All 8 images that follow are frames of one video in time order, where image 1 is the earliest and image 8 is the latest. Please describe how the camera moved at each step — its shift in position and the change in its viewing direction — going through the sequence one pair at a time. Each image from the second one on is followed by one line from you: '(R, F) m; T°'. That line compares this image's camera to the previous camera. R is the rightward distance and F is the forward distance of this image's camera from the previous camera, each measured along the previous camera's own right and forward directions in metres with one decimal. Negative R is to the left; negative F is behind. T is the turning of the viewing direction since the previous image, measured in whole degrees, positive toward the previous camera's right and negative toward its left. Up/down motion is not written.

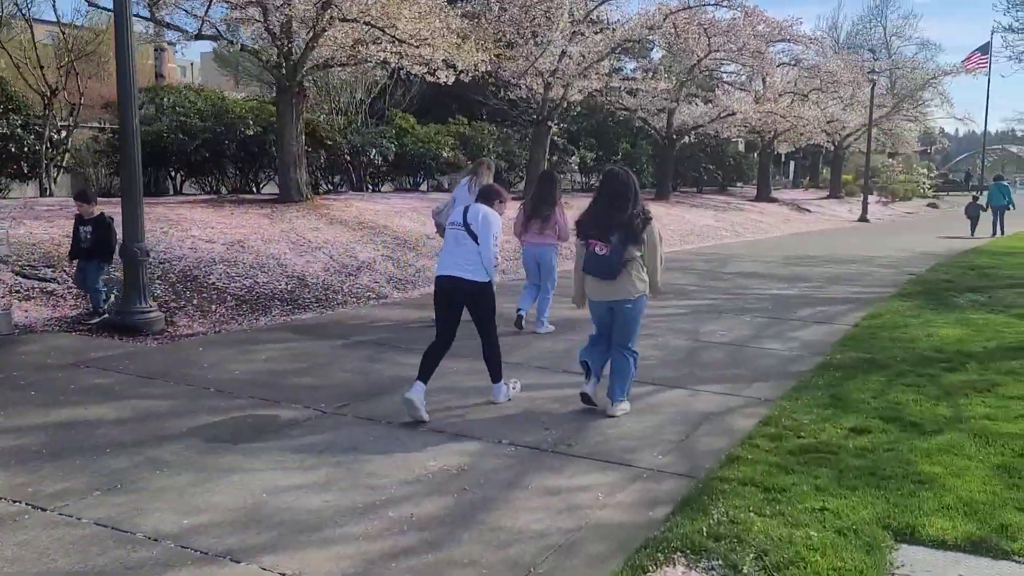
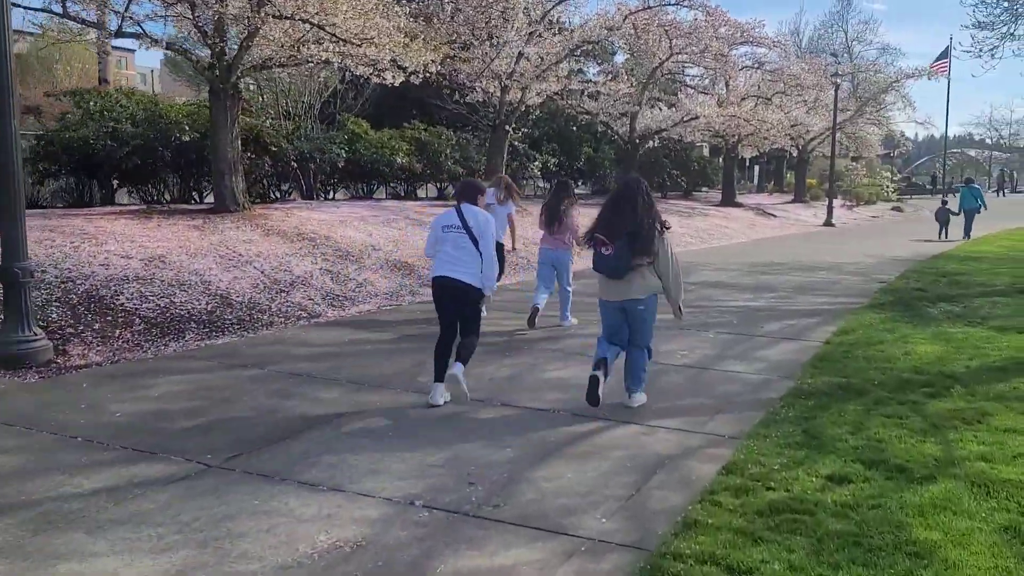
(+0.3, +0.8) m; +2°
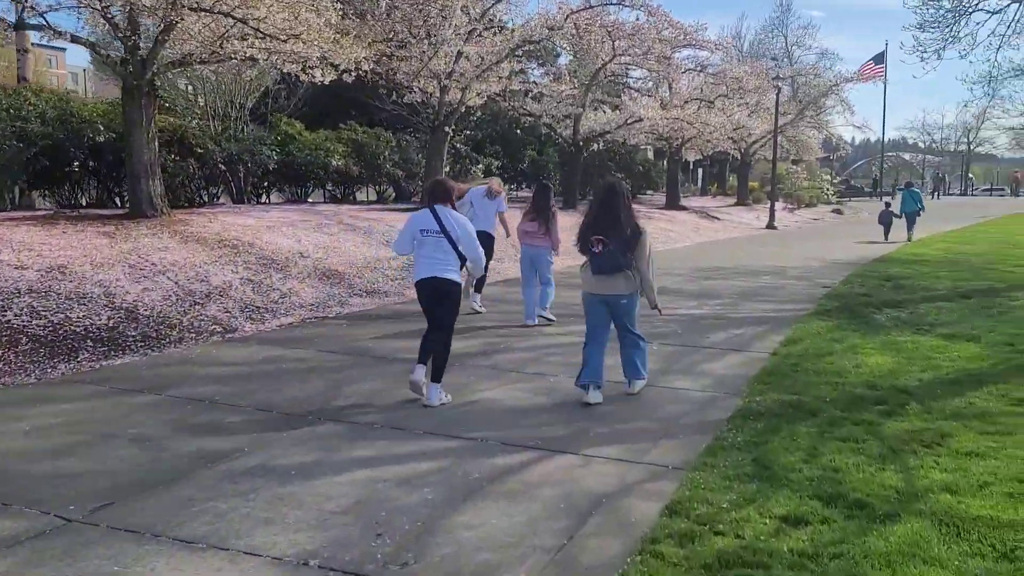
(+0.1, +0.5) m; +4°
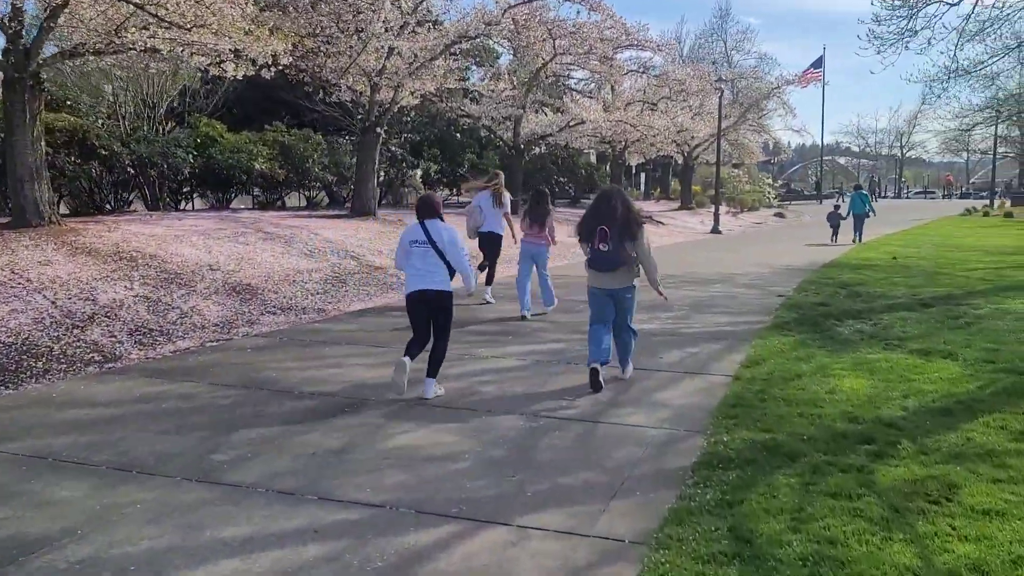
(+0.1, +1.0) m; +4°
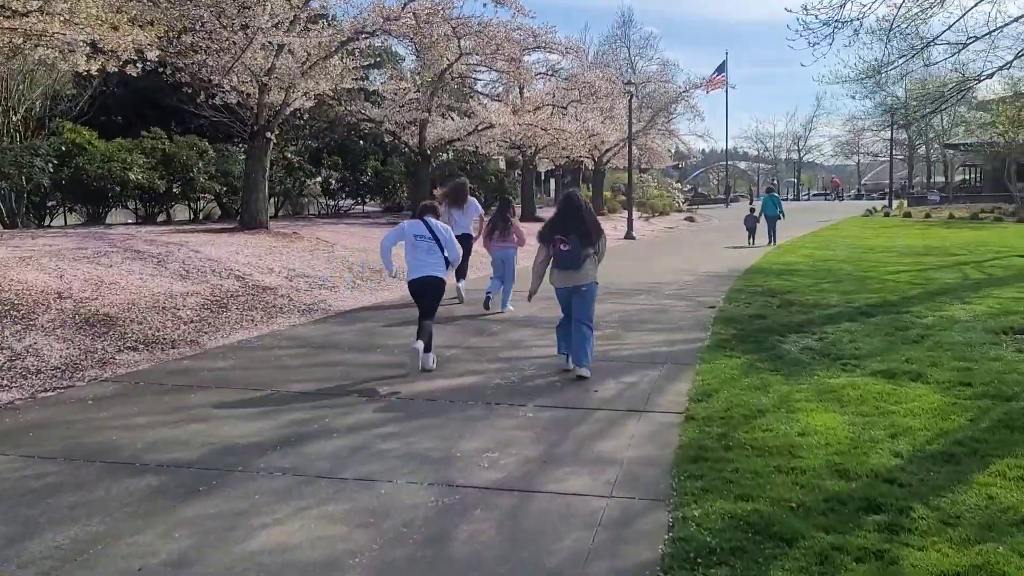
(0.0, +1.2) m; +6°
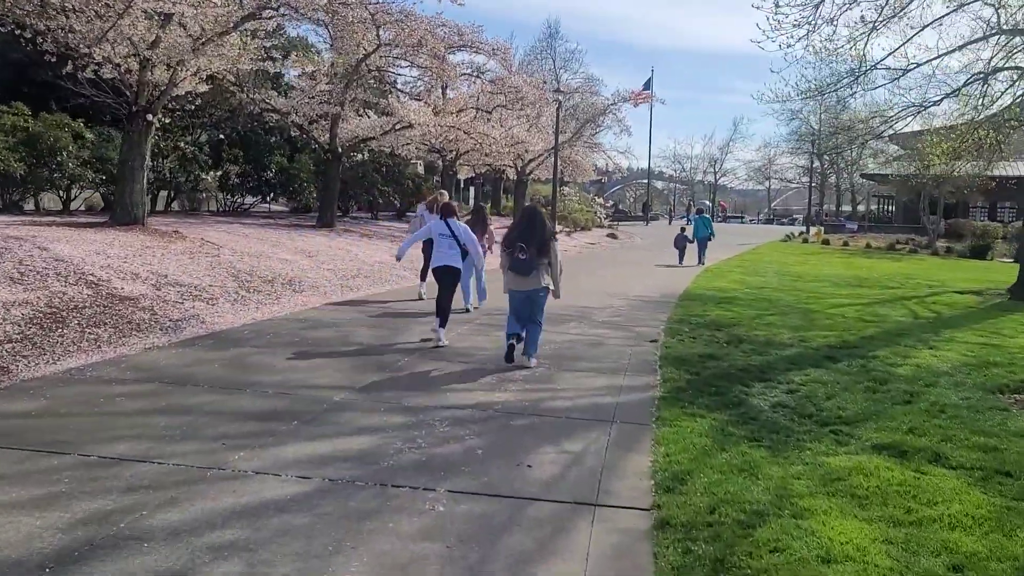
(0.0, +1.6) m; +6°
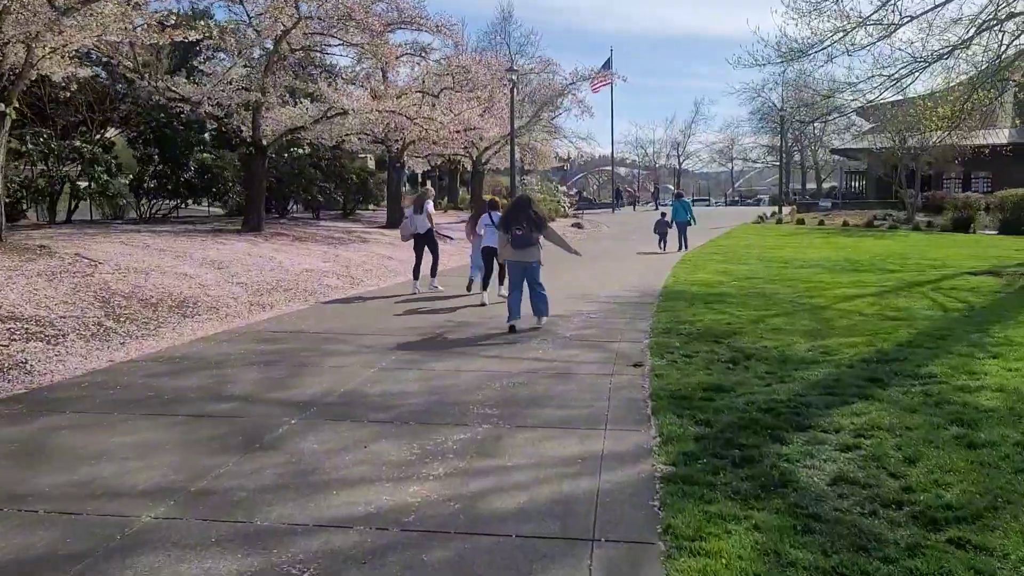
(+0.3, +2.3) m; +2°
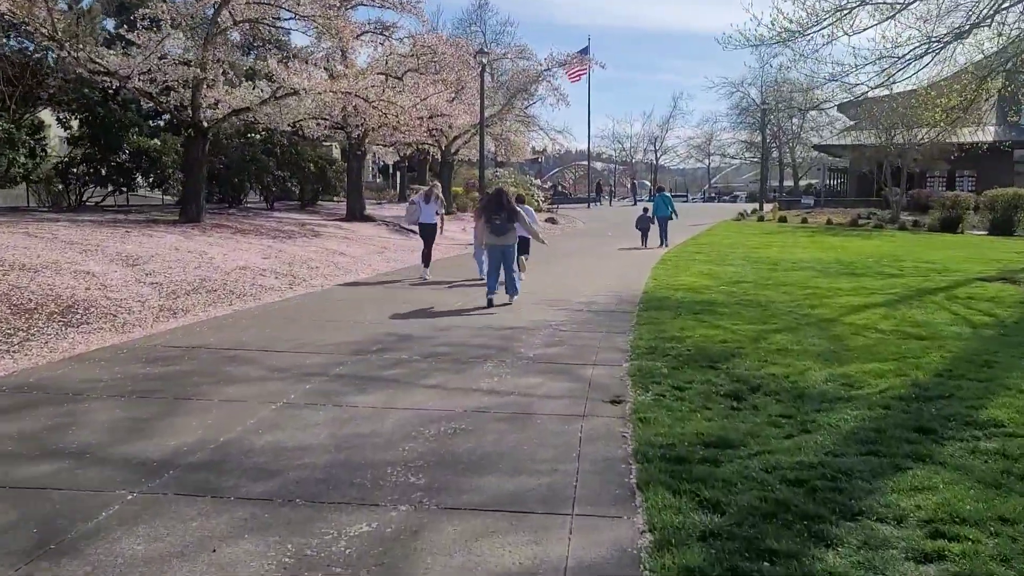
(+0.2, +1.6) m; +2°
